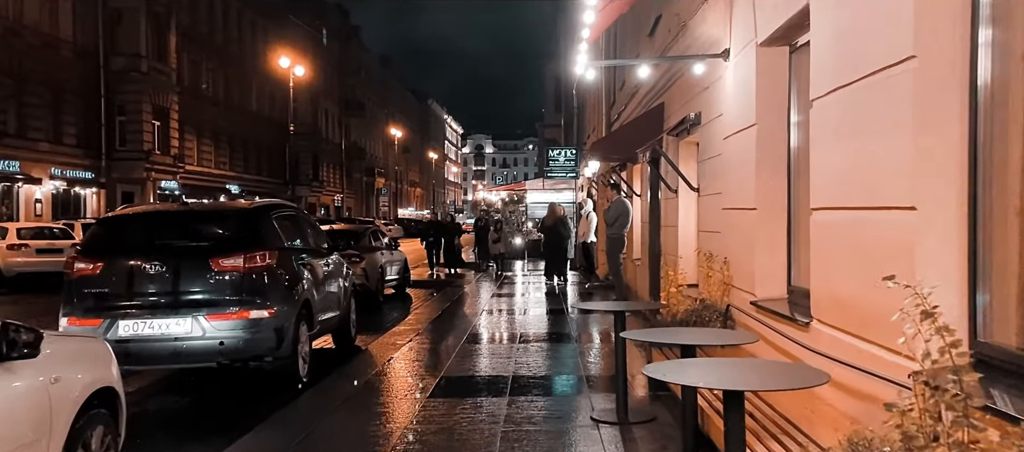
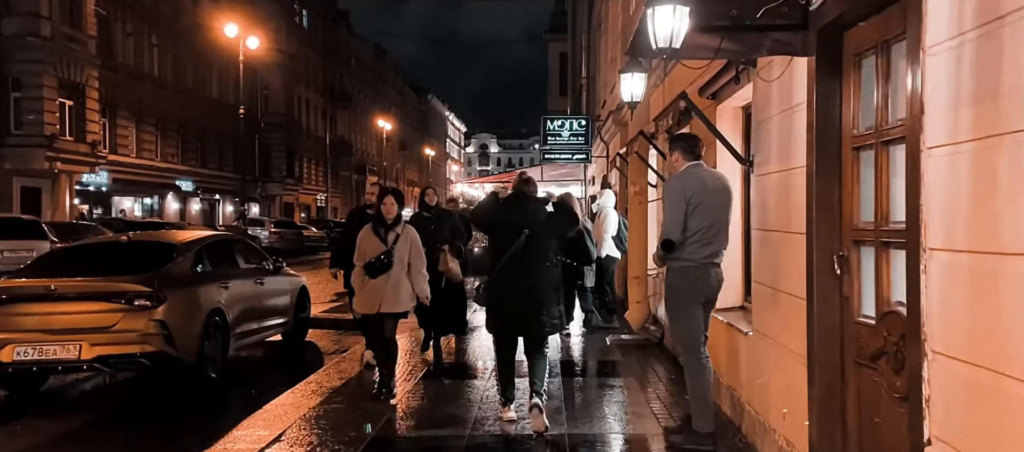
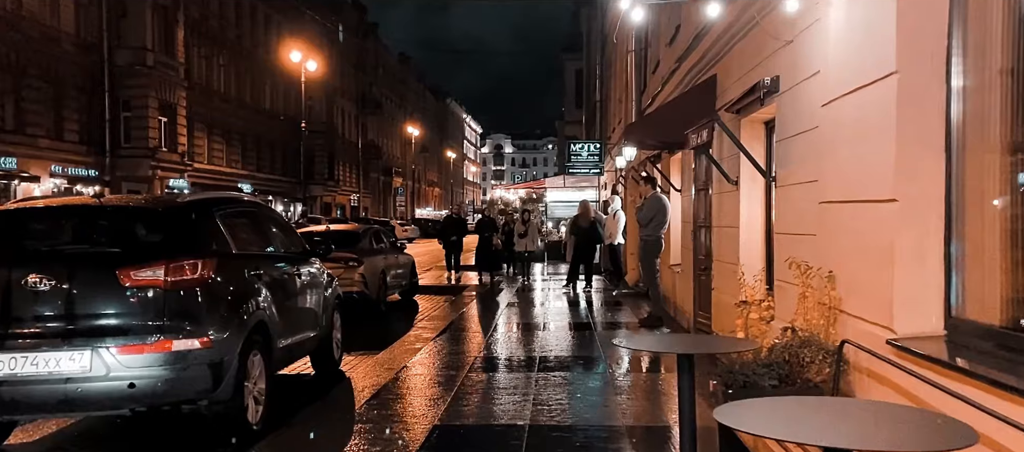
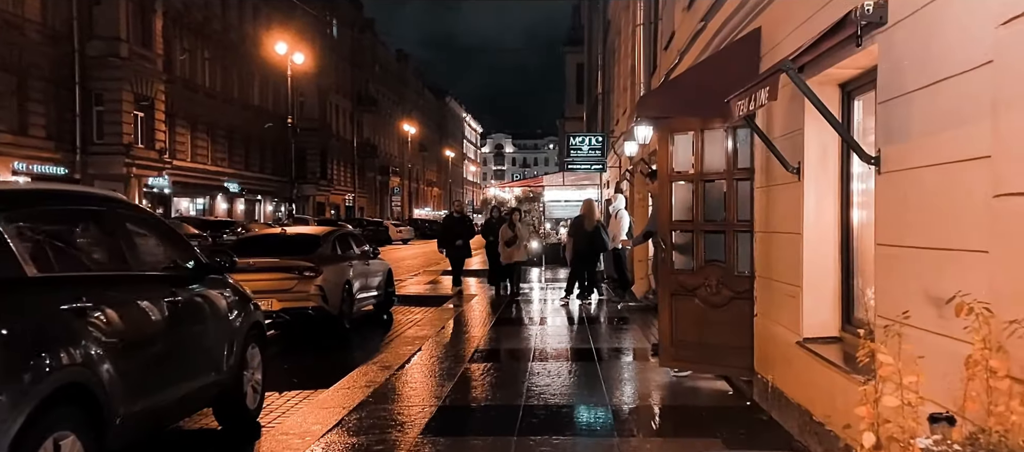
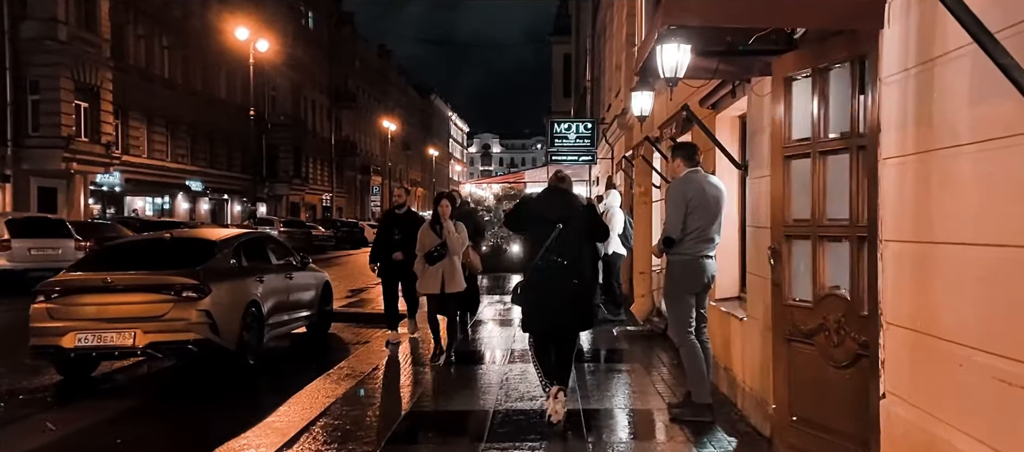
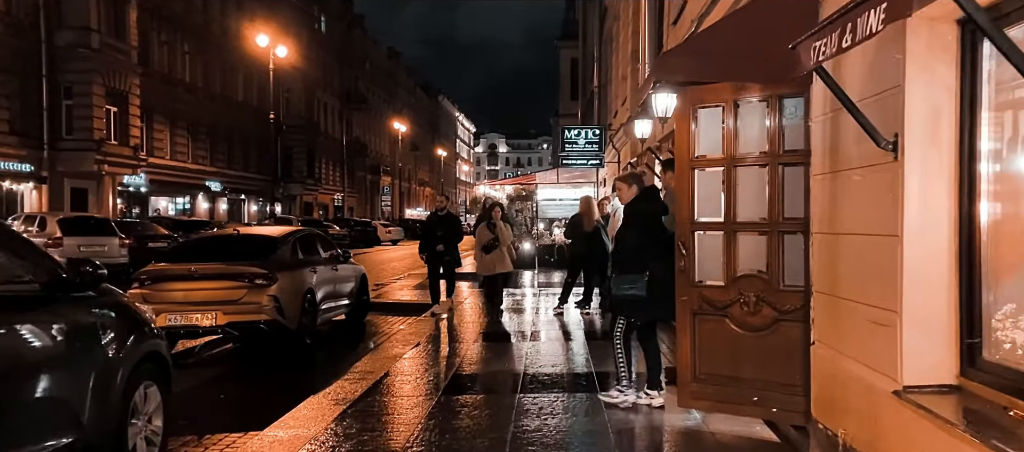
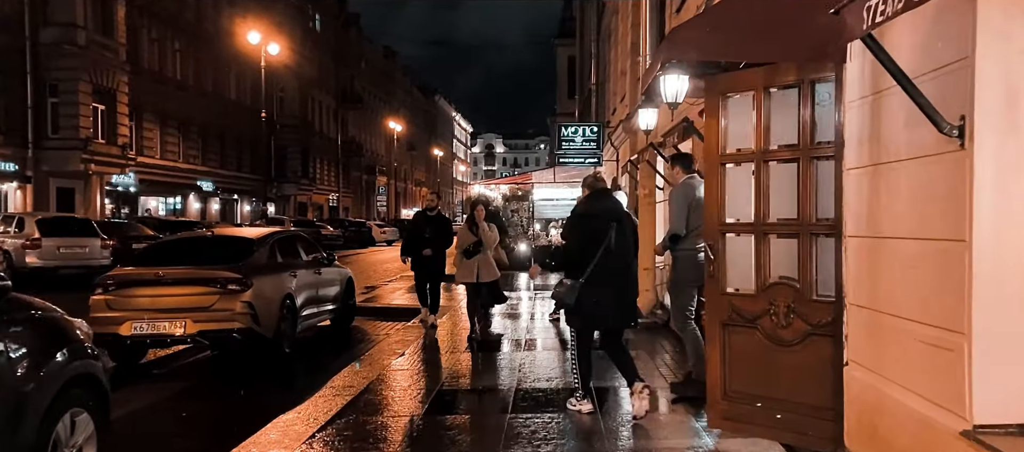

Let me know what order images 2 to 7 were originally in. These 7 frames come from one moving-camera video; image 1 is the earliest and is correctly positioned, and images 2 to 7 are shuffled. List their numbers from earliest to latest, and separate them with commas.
3, 4, 6, 7, 5, 2
